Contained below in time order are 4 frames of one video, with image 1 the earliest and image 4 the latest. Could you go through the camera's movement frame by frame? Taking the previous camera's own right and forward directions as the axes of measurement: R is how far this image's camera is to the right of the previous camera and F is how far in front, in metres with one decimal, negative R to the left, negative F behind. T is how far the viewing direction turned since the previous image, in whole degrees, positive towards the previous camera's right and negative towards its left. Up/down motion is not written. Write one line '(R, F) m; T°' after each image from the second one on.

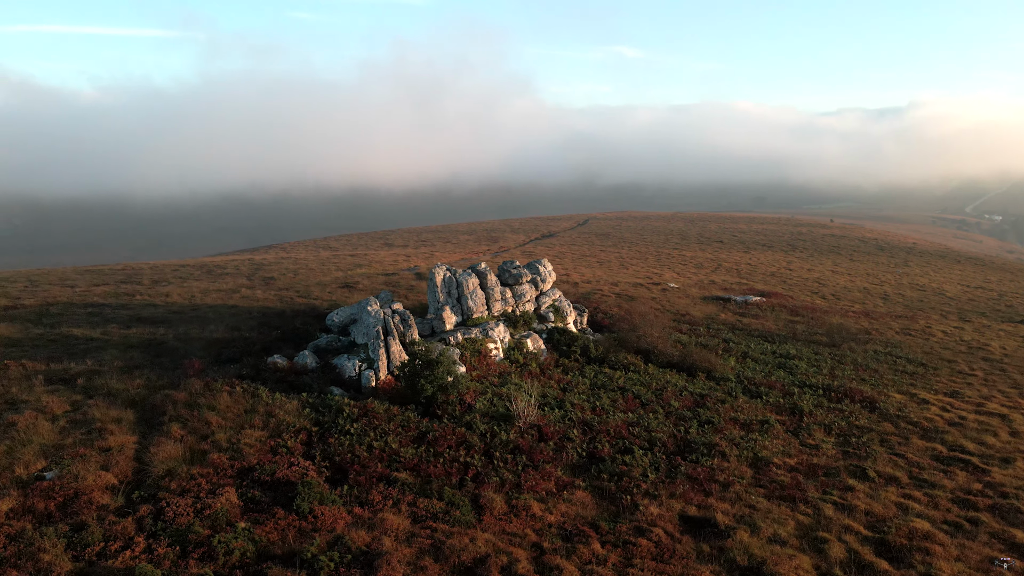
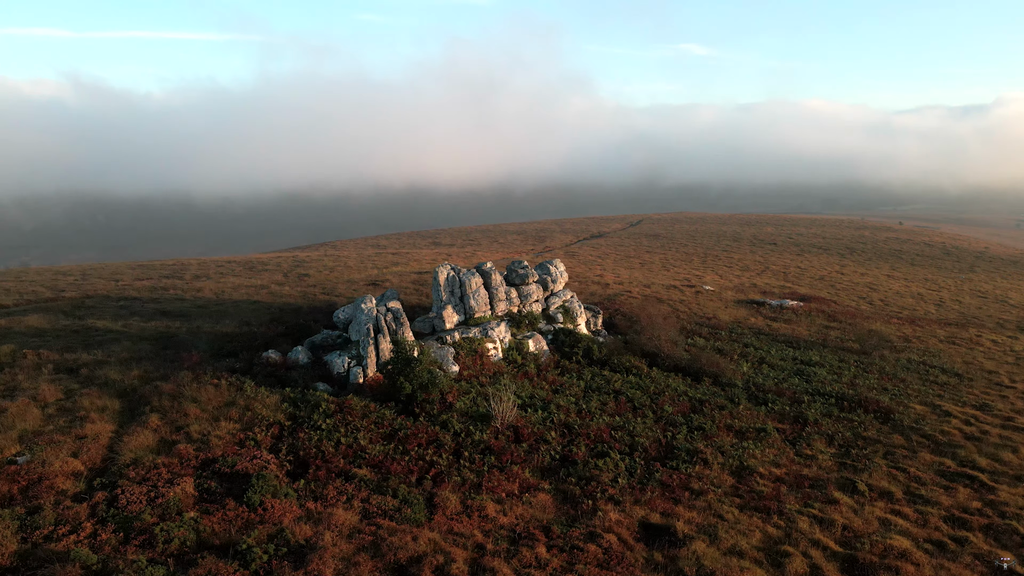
(+1.4, +0.1) m; -3°
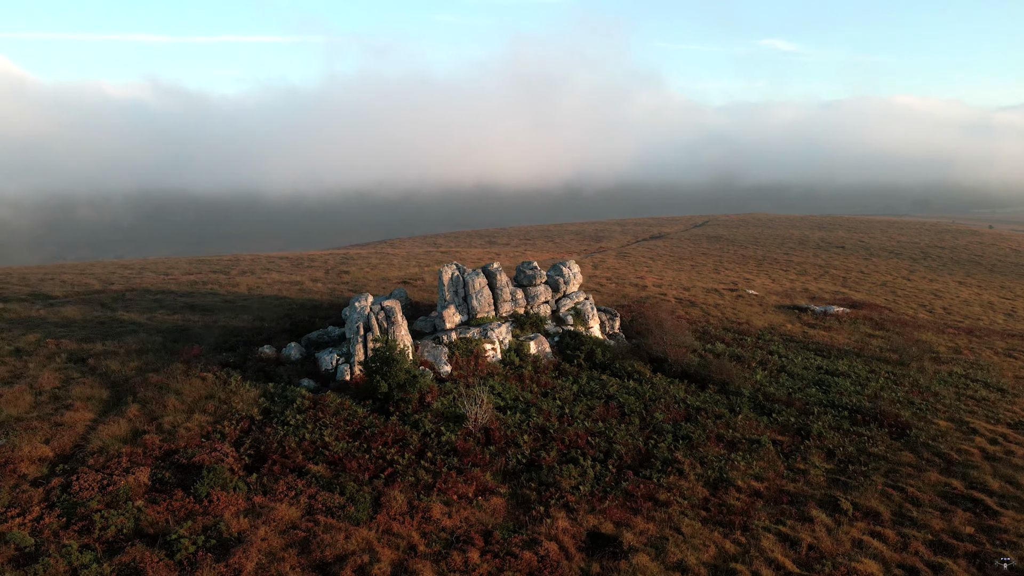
(+1.7, +0.1) m; -3°
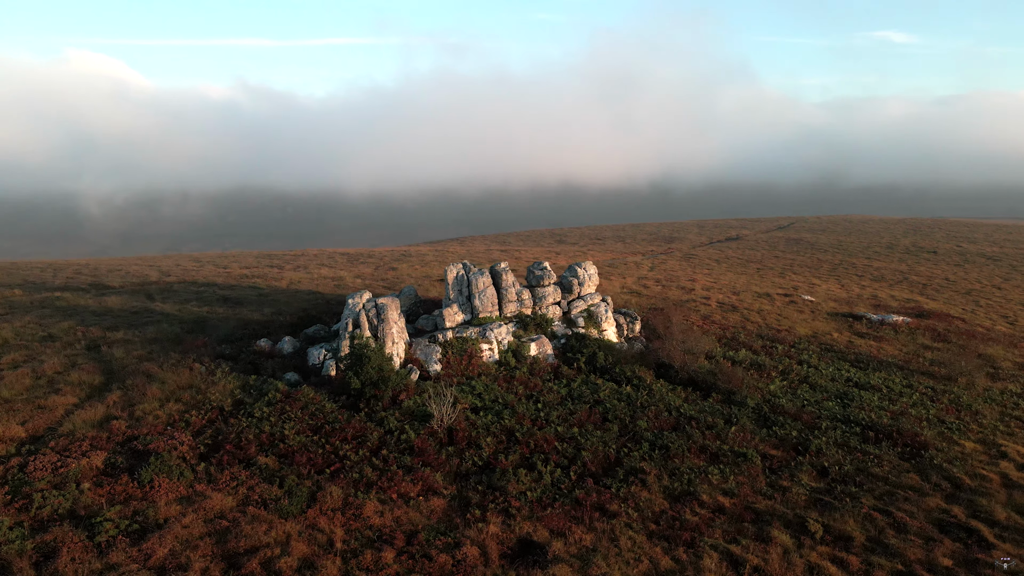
(+2.1, +0.1) m; -4°
